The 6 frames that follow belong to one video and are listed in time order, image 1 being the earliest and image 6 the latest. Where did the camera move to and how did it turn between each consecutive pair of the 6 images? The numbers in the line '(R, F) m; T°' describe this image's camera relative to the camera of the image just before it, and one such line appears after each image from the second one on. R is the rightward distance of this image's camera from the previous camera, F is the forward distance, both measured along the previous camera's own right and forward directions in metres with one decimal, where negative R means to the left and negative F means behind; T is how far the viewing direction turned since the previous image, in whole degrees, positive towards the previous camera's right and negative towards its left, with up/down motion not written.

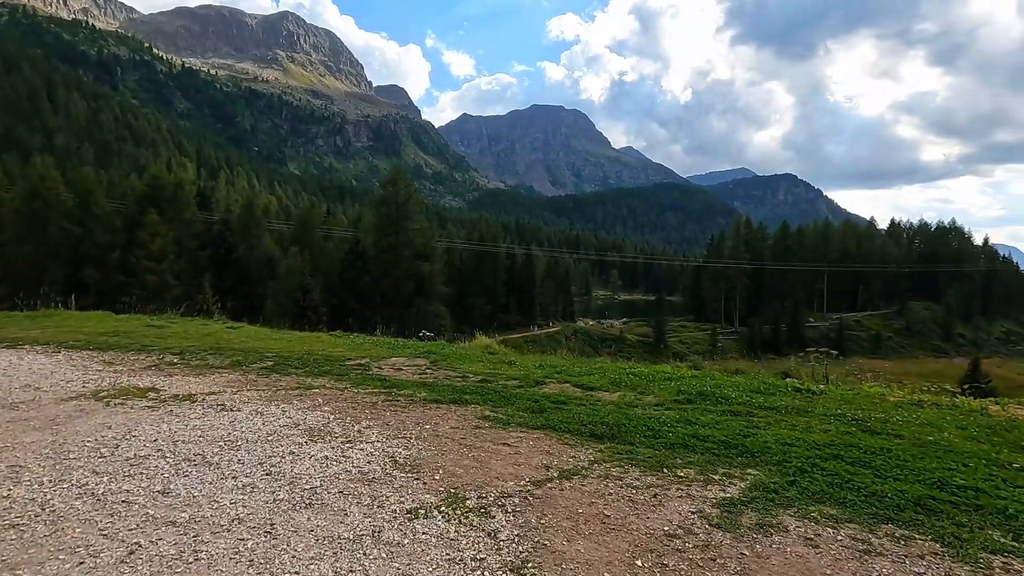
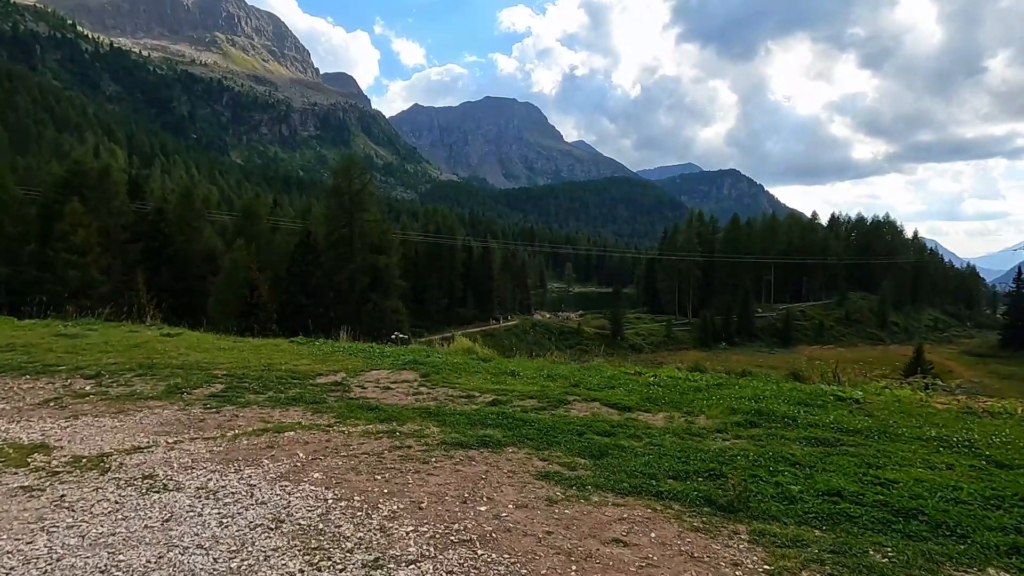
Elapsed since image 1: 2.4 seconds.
(-1.2, +2.5) m; +5°
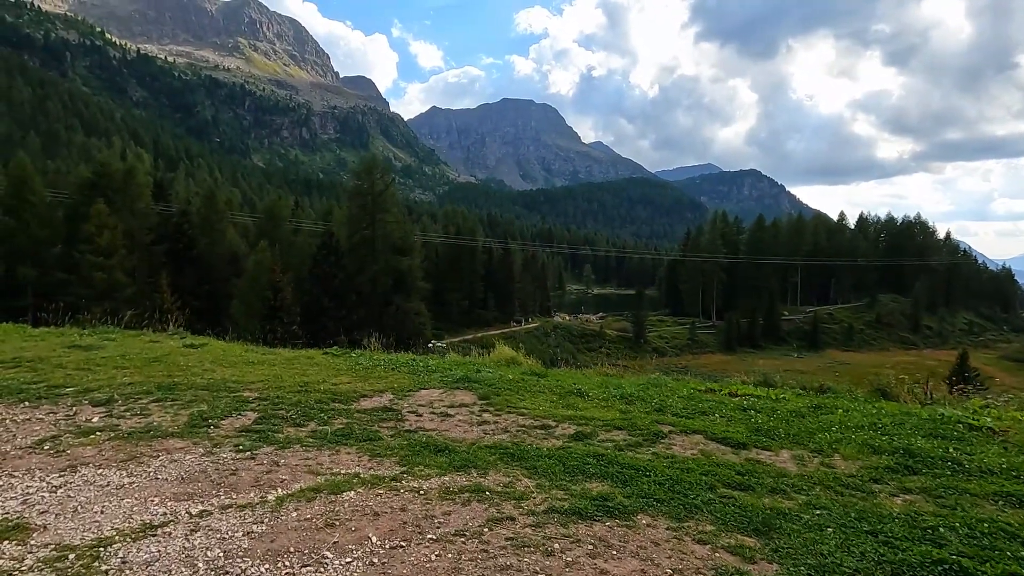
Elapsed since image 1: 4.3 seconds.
(-1.0, +1.8) m; -2°
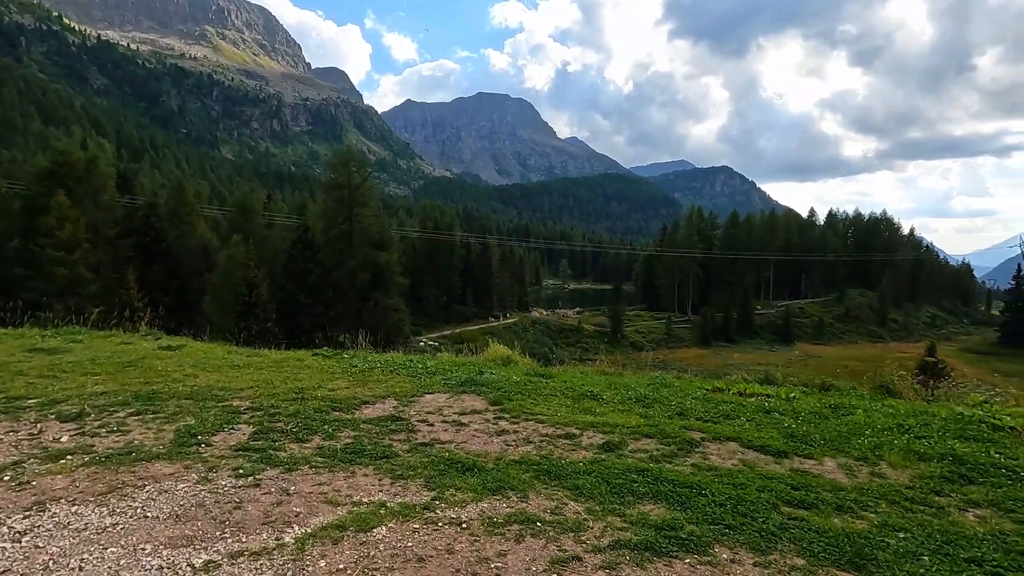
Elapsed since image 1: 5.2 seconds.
(-0.7, +0.8) m; +2°
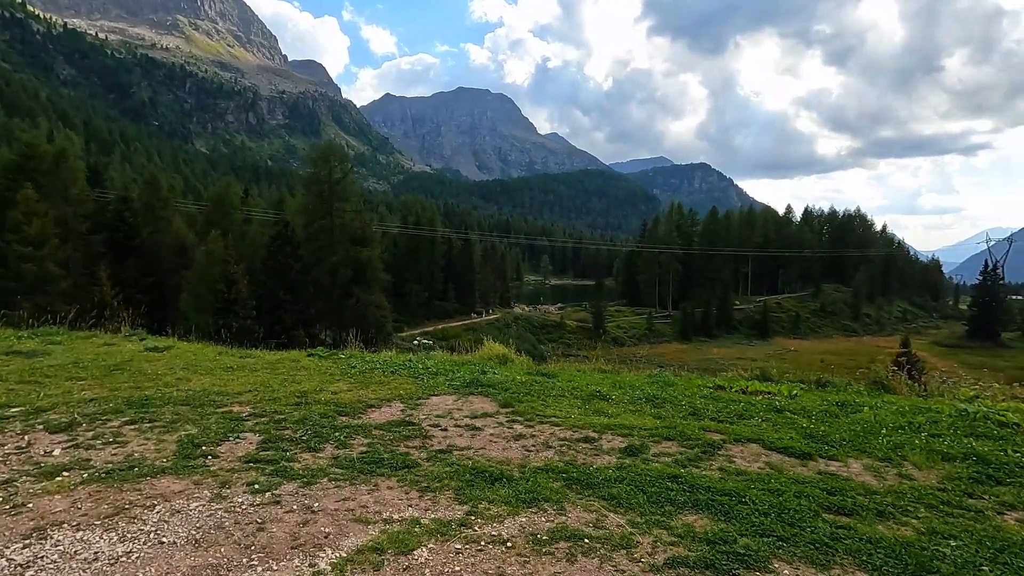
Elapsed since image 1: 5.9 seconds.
(-0.5, +0.3) m; +2°
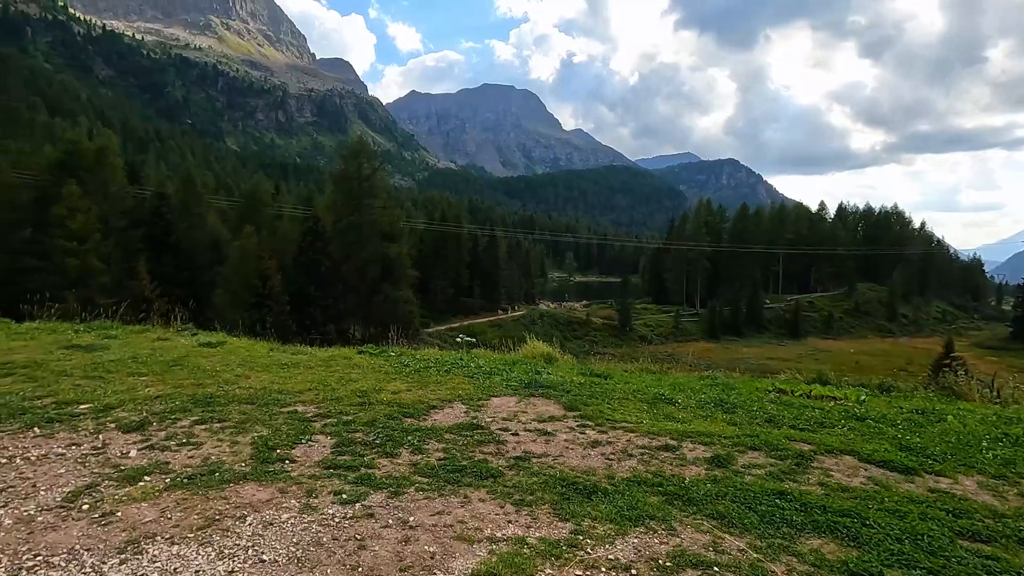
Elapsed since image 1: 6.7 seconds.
(-0.7, +0.4) m; -2°
